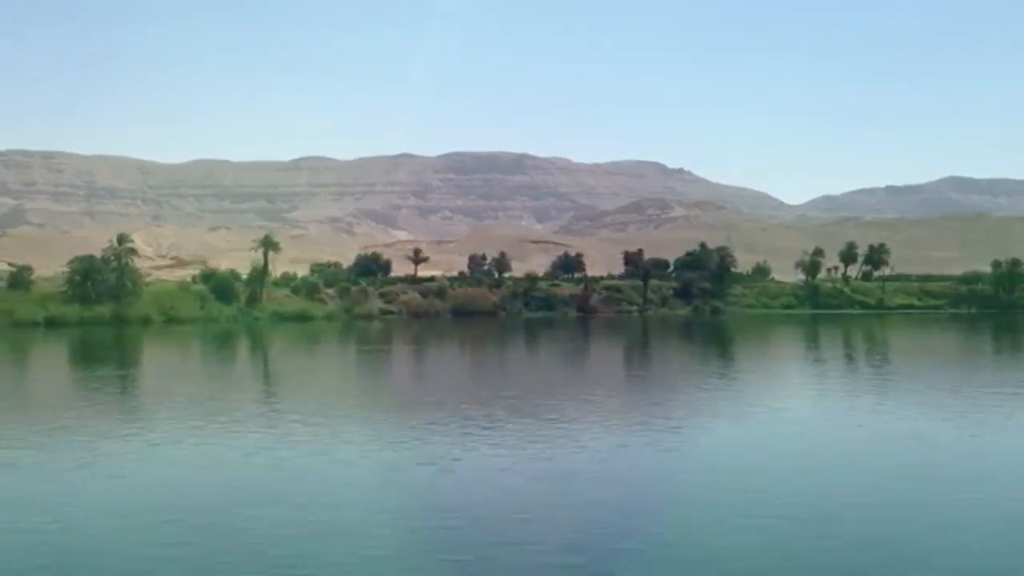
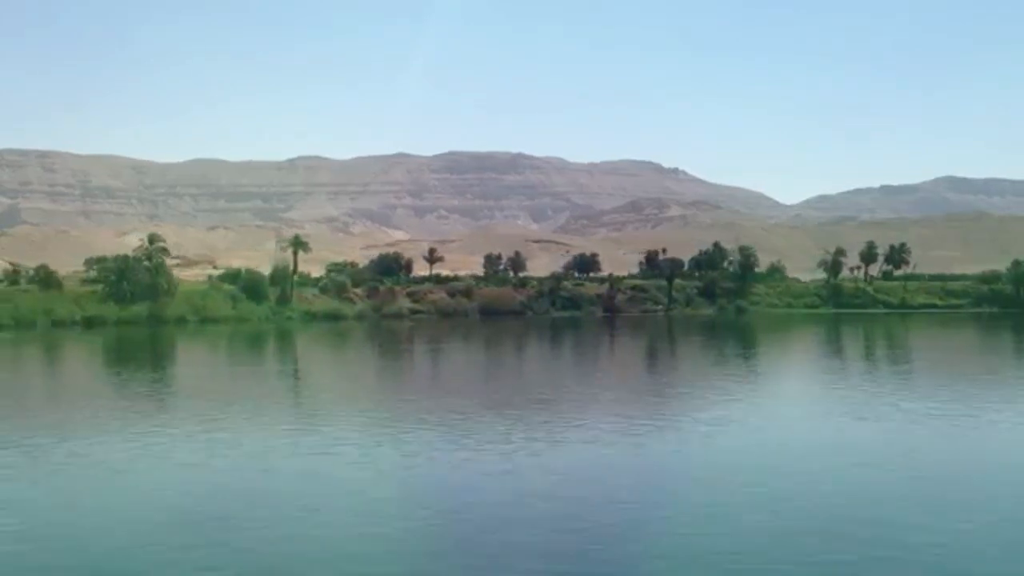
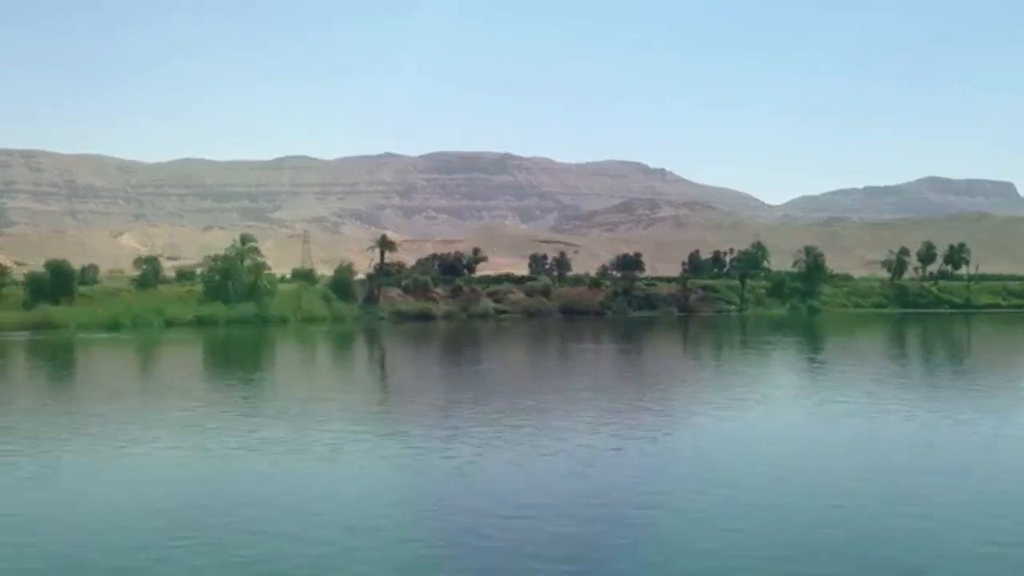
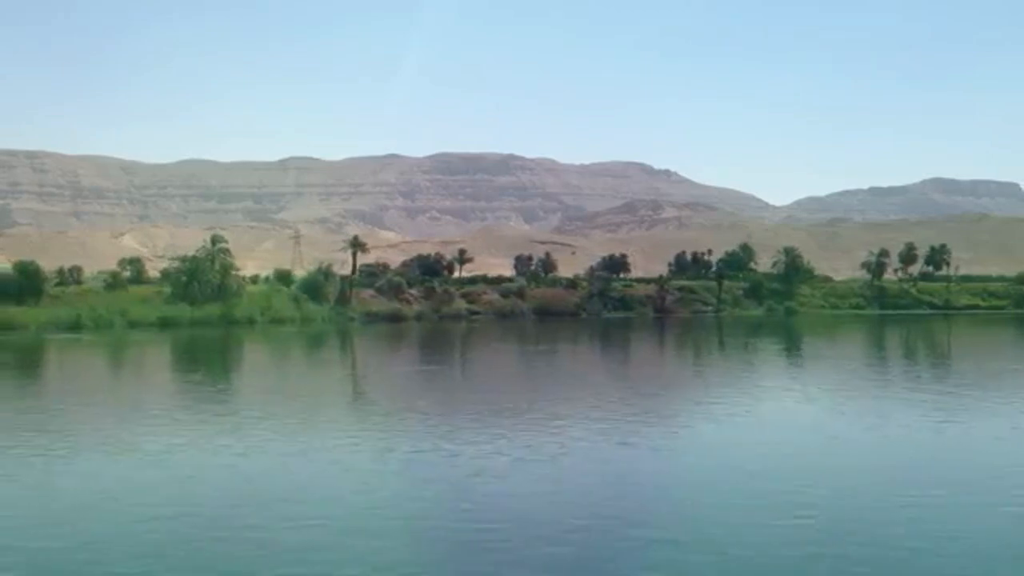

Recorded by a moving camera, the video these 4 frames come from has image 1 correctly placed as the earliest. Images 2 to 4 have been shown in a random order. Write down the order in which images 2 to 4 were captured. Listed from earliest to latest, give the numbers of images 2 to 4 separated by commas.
2, 4, 3
